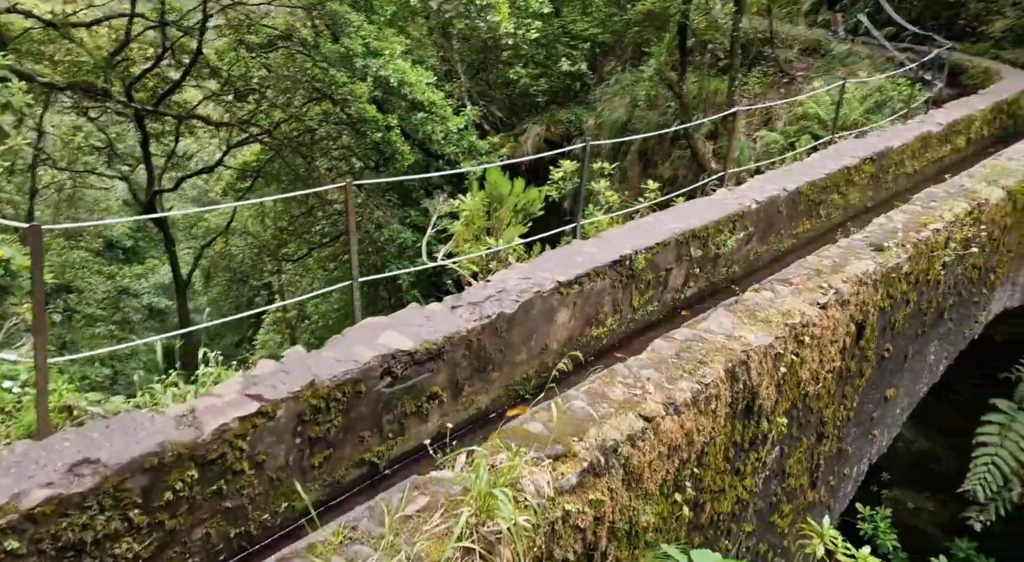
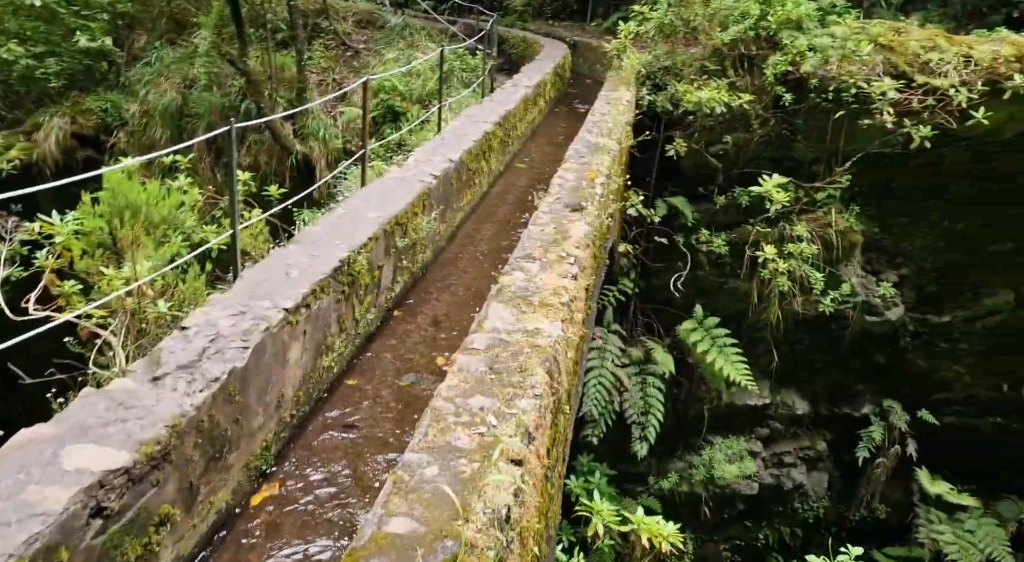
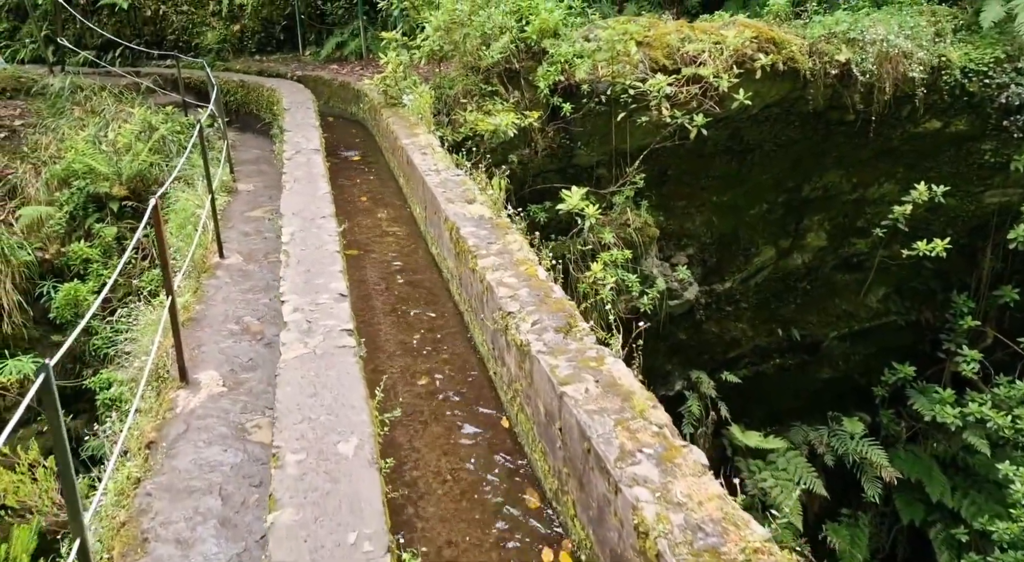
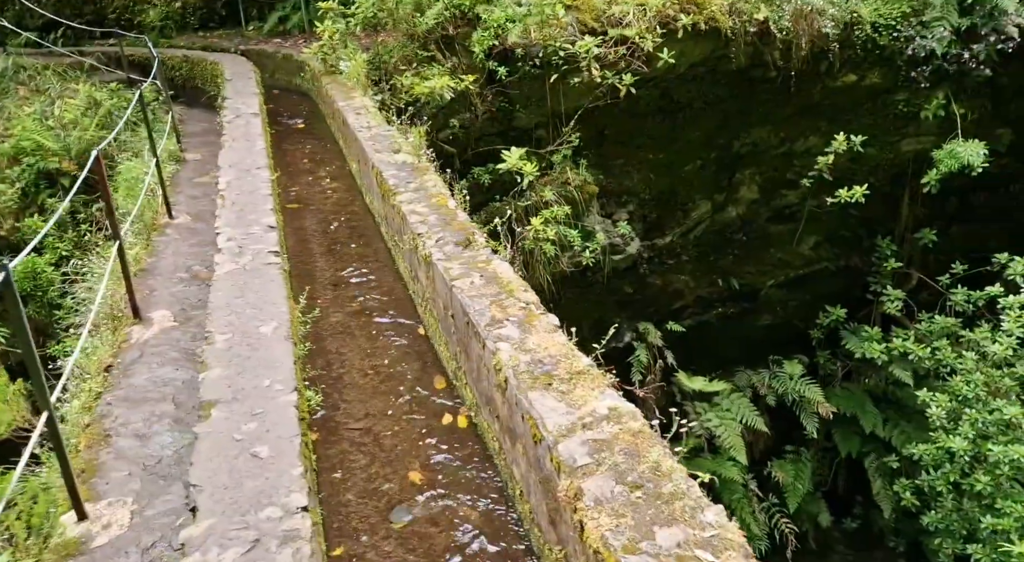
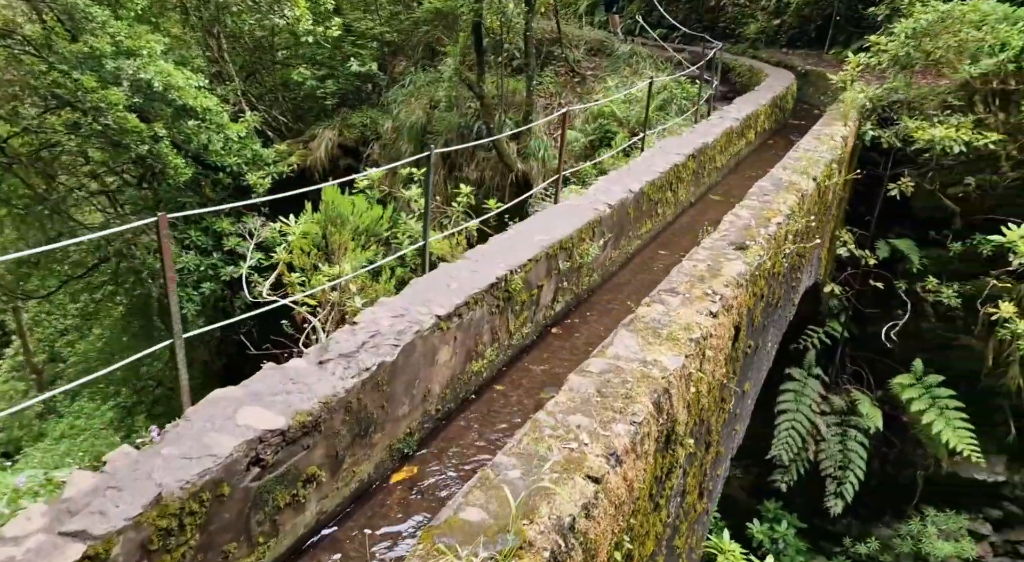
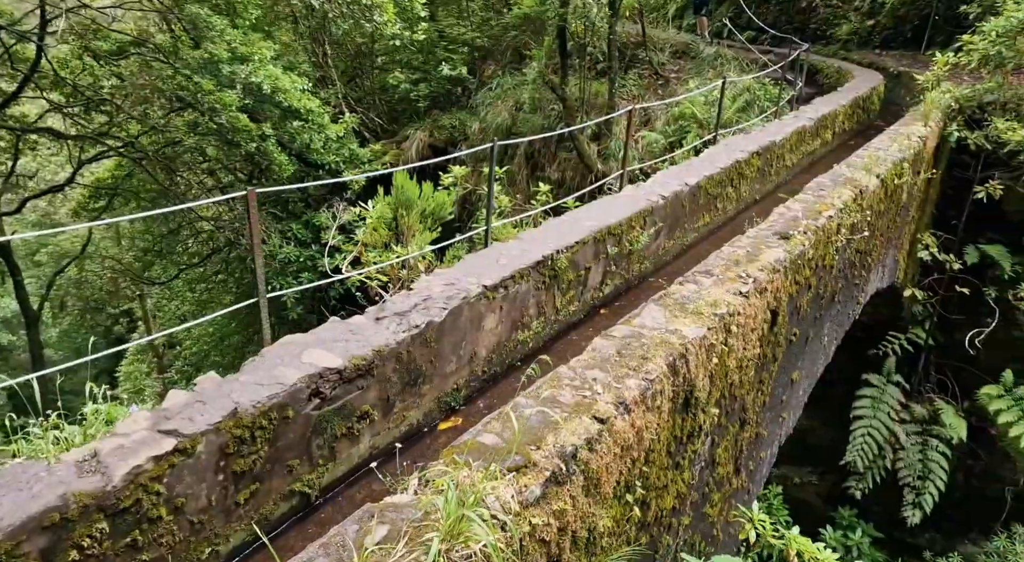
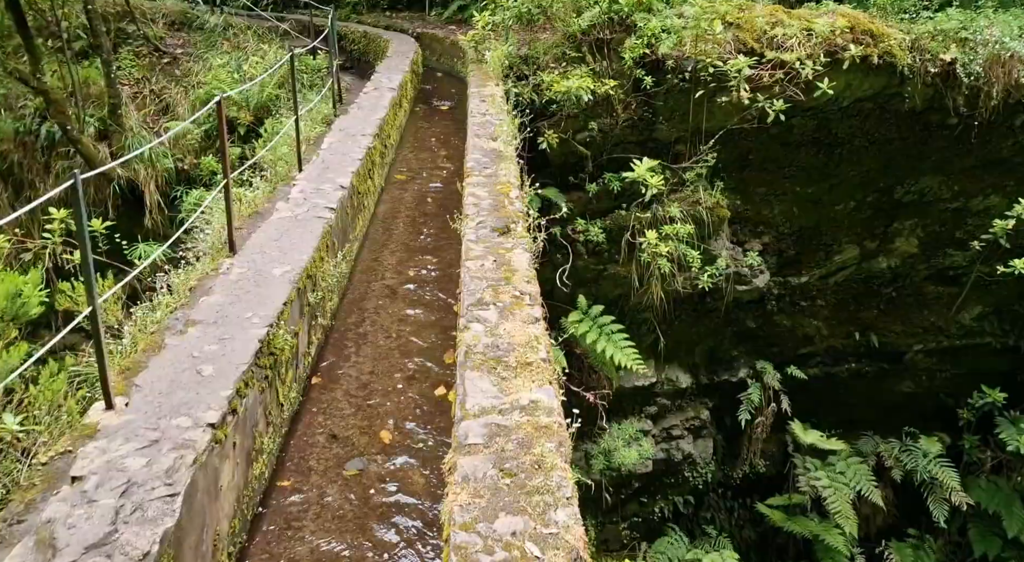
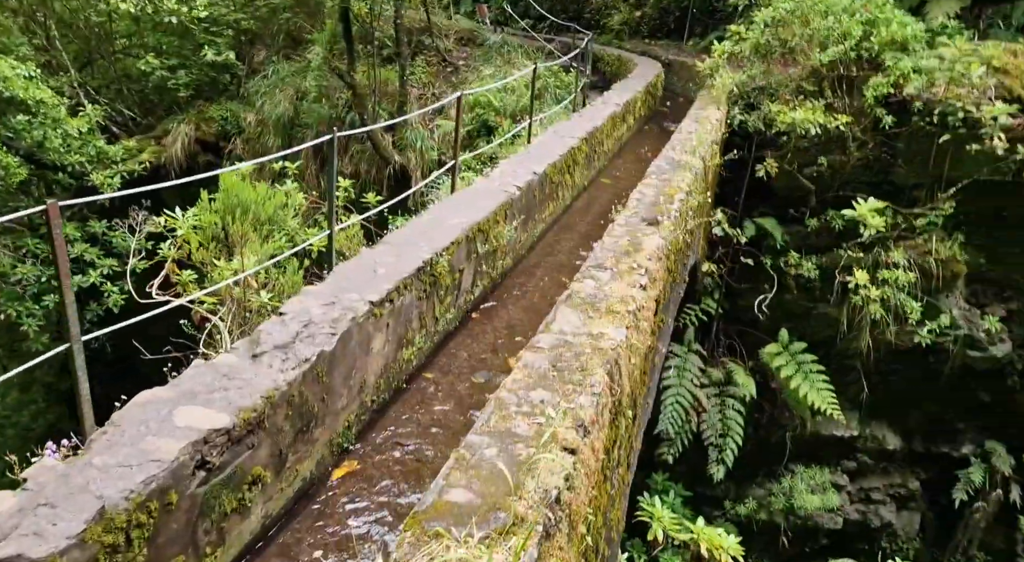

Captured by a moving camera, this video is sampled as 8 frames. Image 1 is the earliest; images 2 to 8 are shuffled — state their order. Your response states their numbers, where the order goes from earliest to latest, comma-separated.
6, 5, 8, 2, 7, 4, 3
